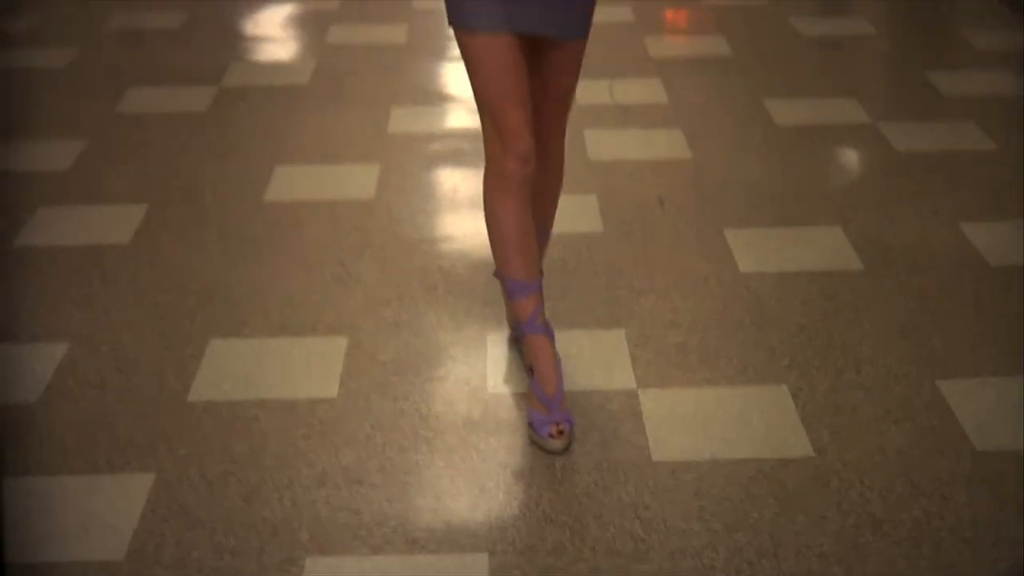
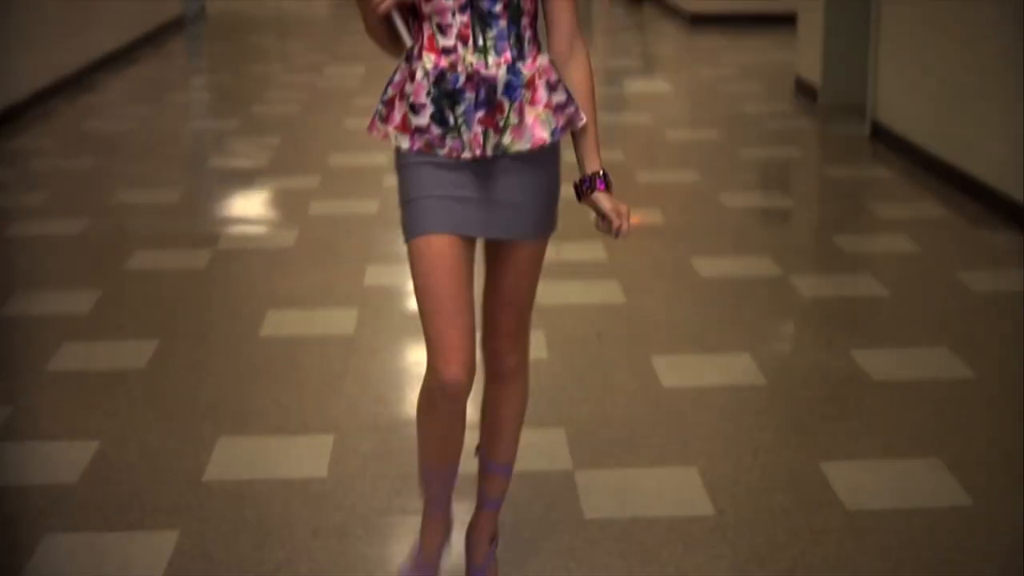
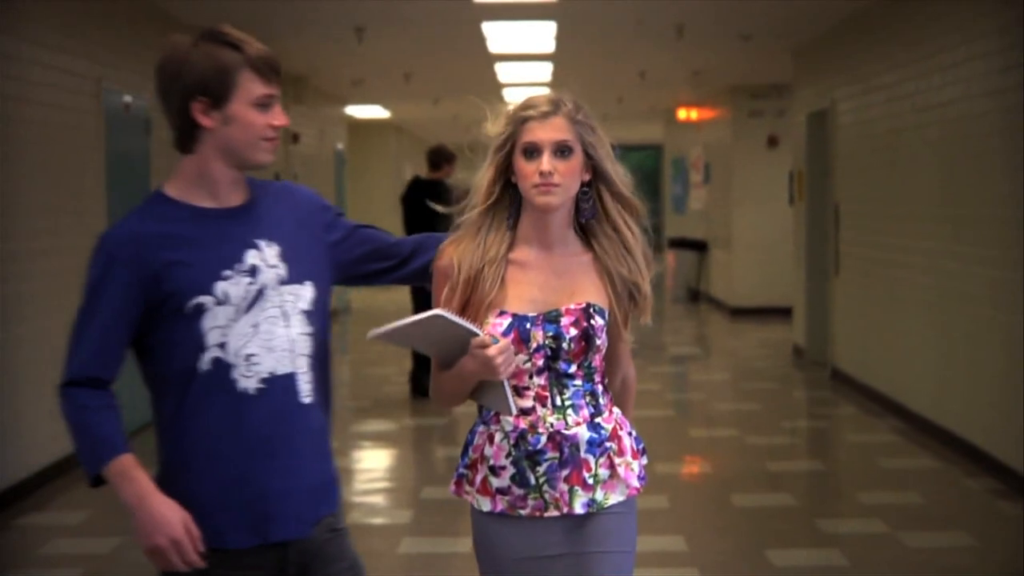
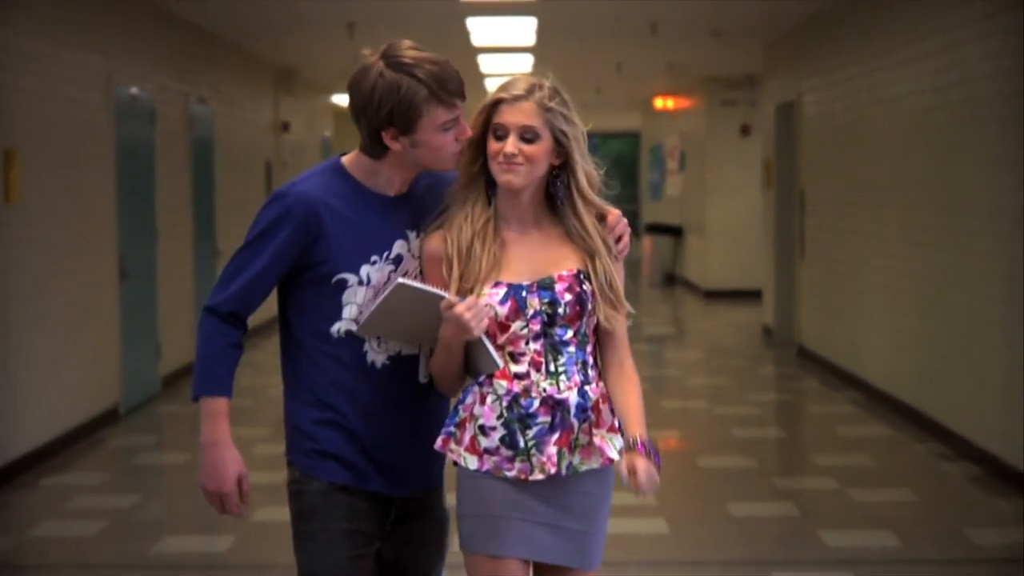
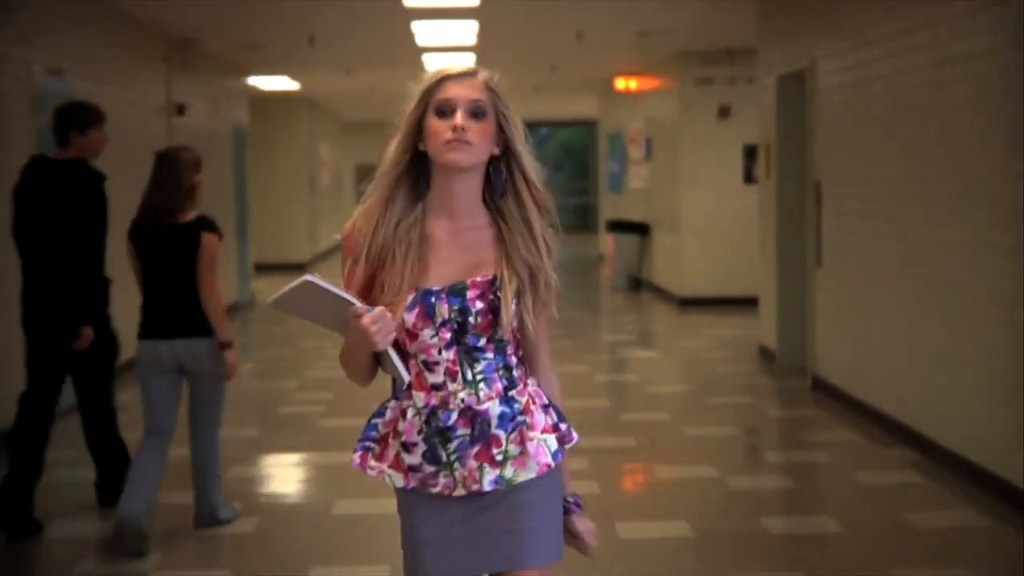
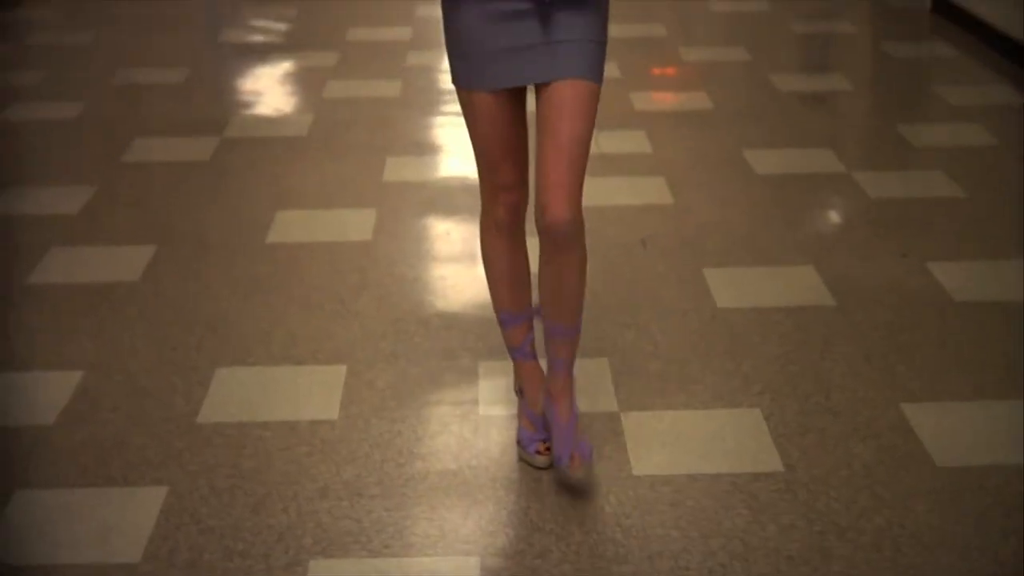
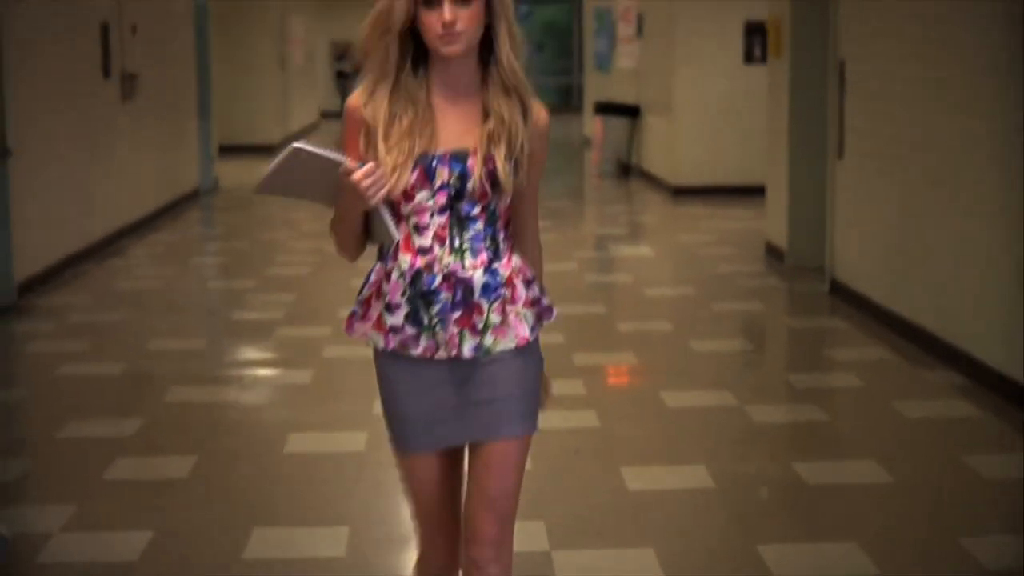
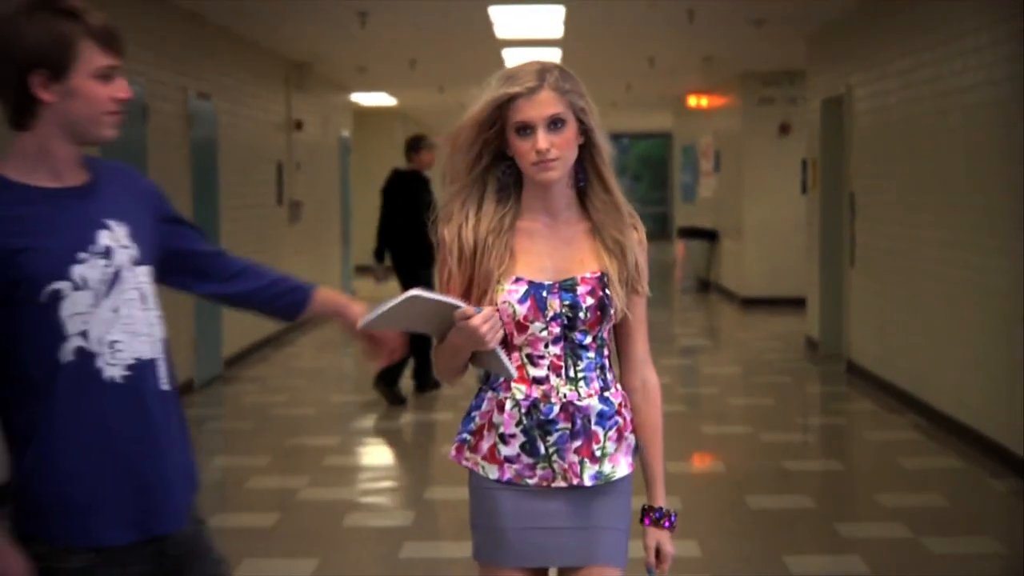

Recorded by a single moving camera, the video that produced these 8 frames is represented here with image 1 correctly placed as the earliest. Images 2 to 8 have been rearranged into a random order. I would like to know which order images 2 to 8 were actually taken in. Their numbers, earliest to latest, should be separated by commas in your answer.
6, 2, 7, 5, 8, 3, 4
